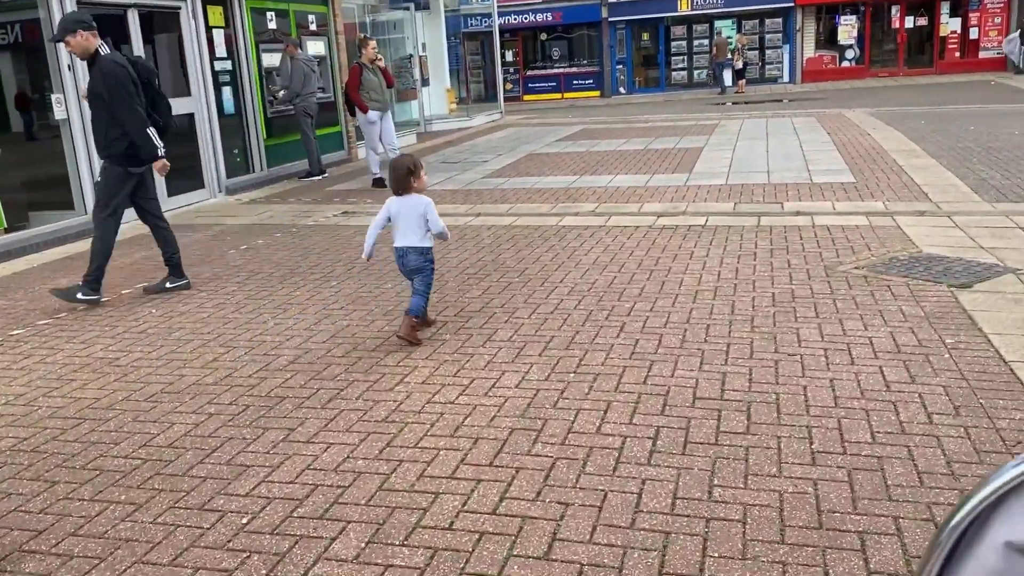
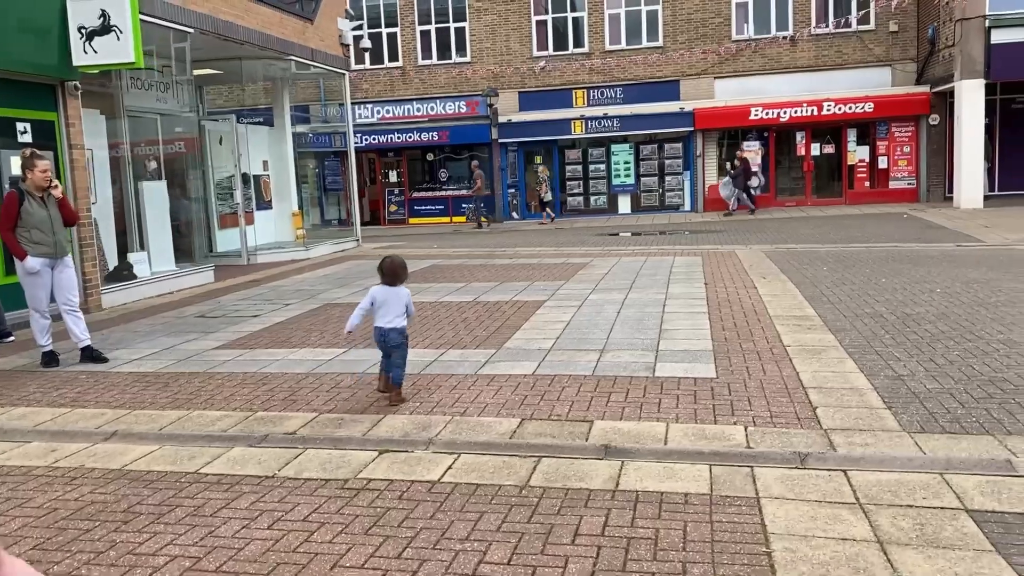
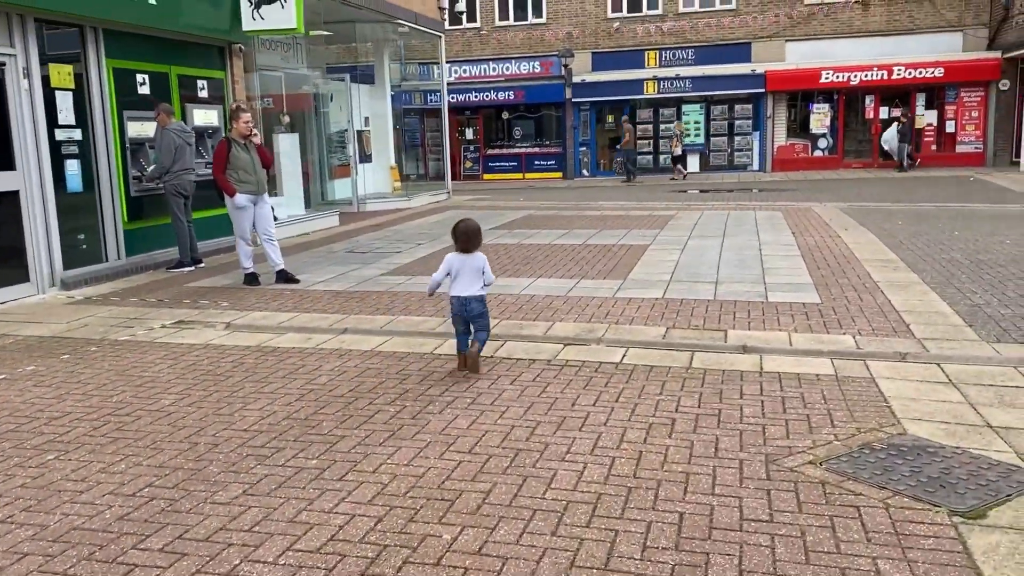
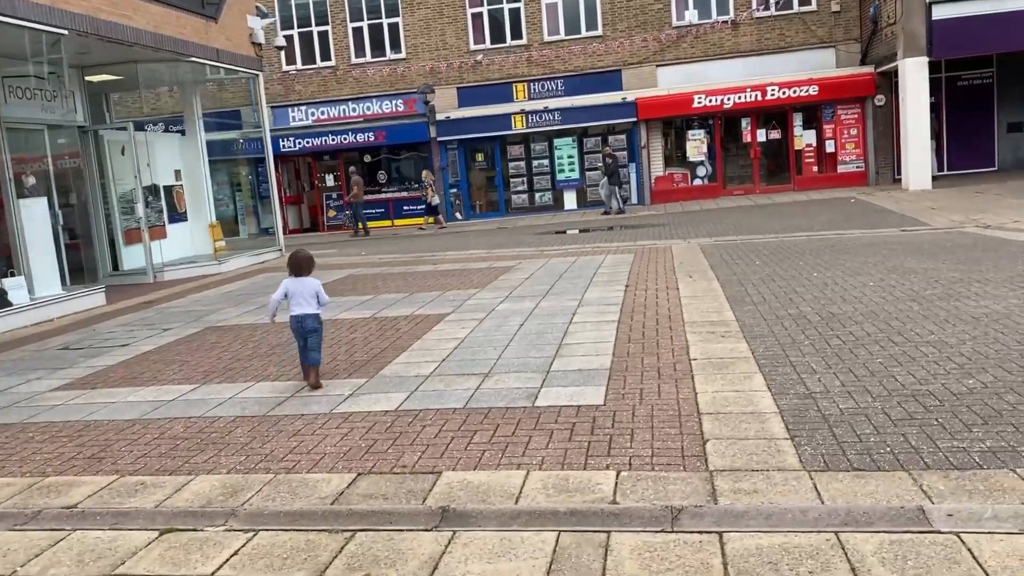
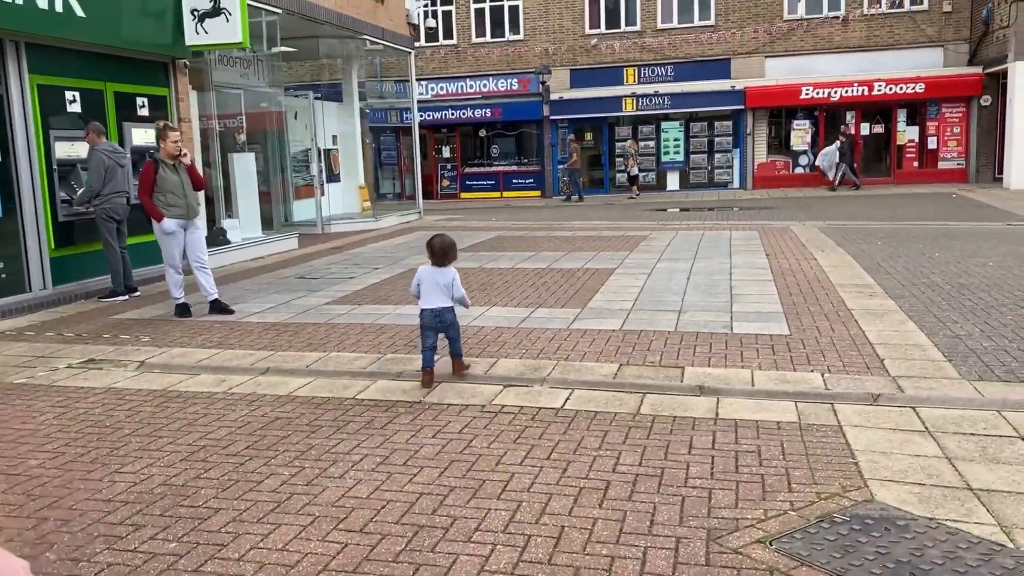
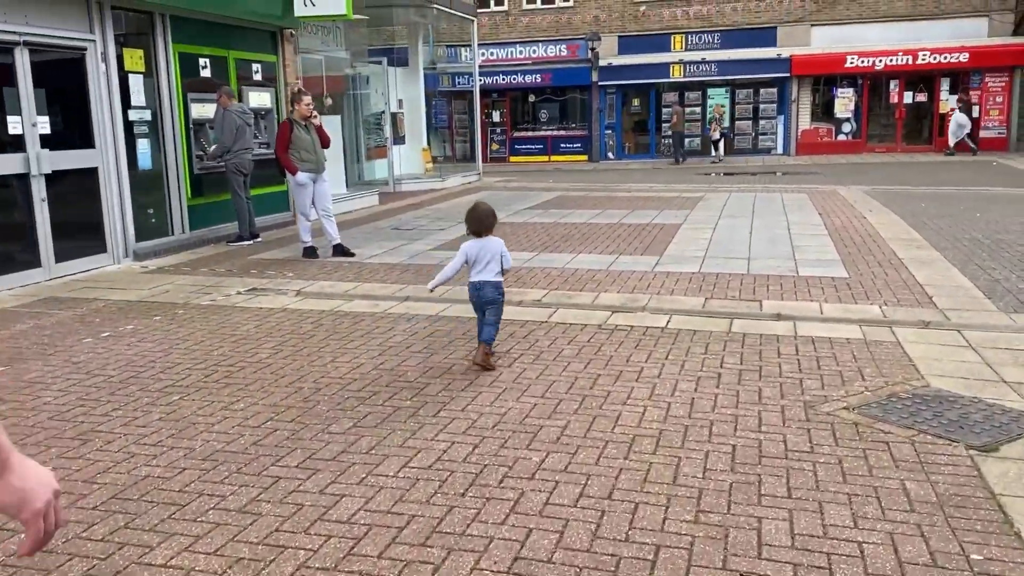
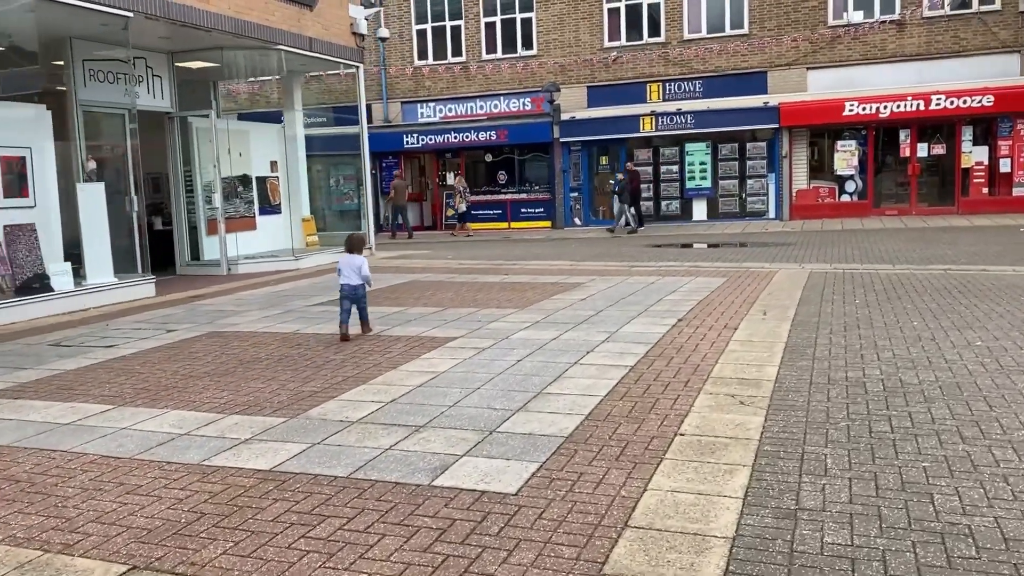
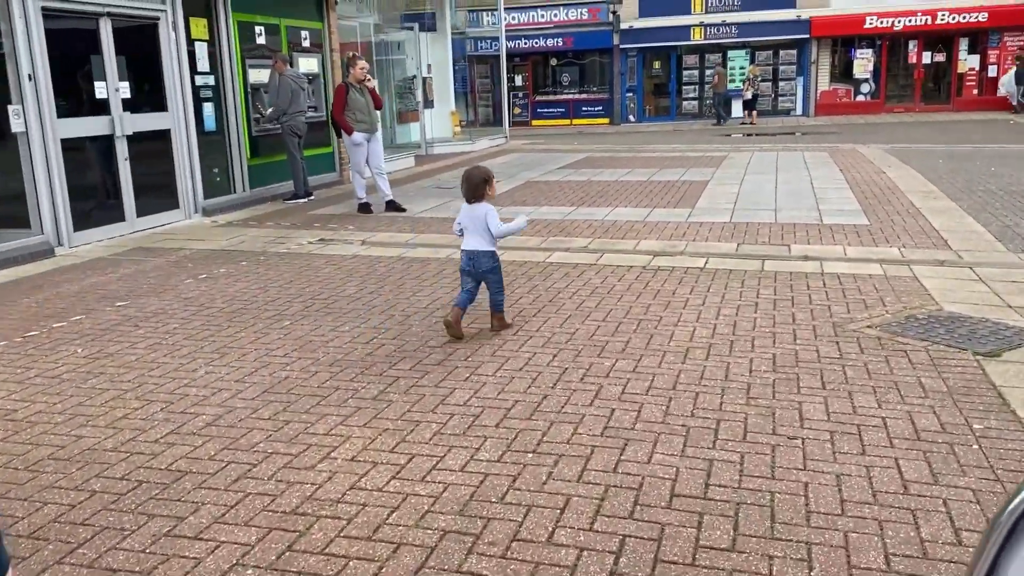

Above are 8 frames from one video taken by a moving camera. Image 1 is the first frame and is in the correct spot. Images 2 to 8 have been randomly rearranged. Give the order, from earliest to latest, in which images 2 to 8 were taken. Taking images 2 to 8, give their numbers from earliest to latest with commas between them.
8, 6, 3, 5, 2, 4, 7
